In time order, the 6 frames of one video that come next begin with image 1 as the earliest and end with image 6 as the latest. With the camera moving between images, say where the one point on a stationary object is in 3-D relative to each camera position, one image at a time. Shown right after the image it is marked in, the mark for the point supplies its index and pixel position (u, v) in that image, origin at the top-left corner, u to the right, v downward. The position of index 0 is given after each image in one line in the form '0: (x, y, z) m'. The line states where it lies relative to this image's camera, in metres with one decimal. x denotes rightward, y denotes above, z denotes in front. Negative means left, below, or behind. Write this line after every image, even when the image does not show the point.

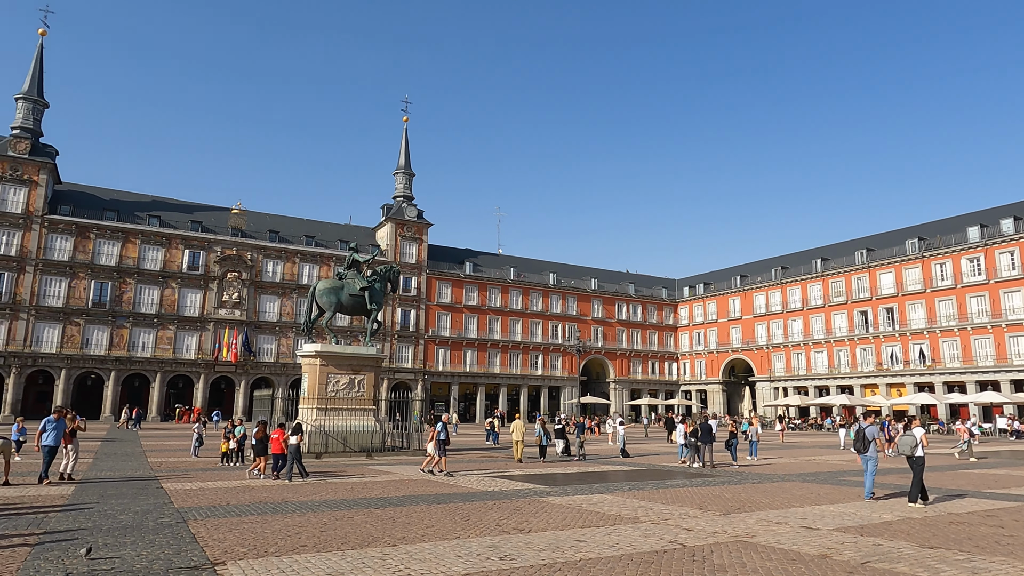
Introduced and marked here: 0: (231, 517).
0: (-3.0, -2.5, +7.3) m
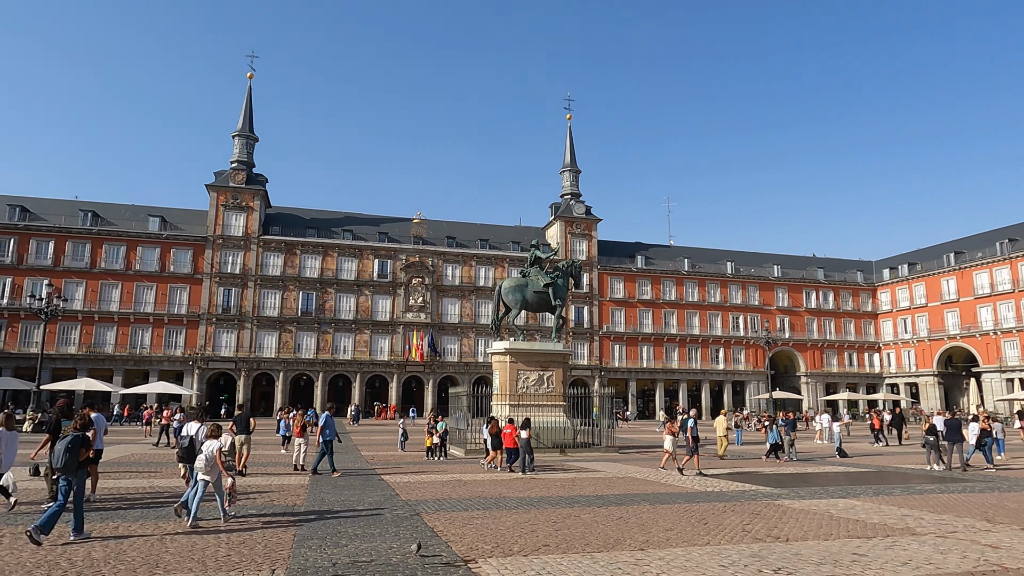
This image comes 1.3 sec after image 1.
0: (-0.5, -2.5, +7.3) m
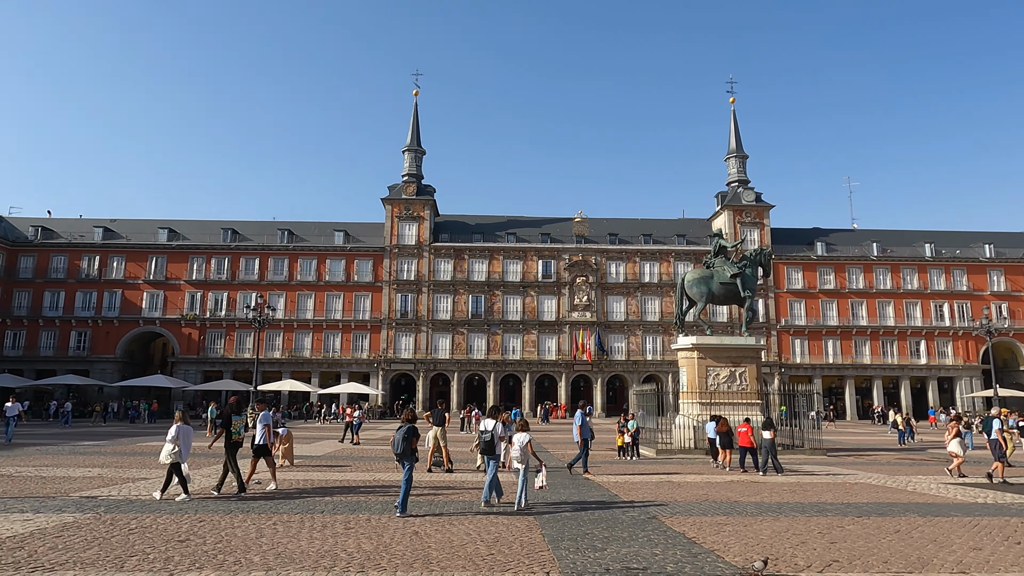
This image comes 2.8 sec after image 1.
0: (+1.9, -2.3, +6.7) m
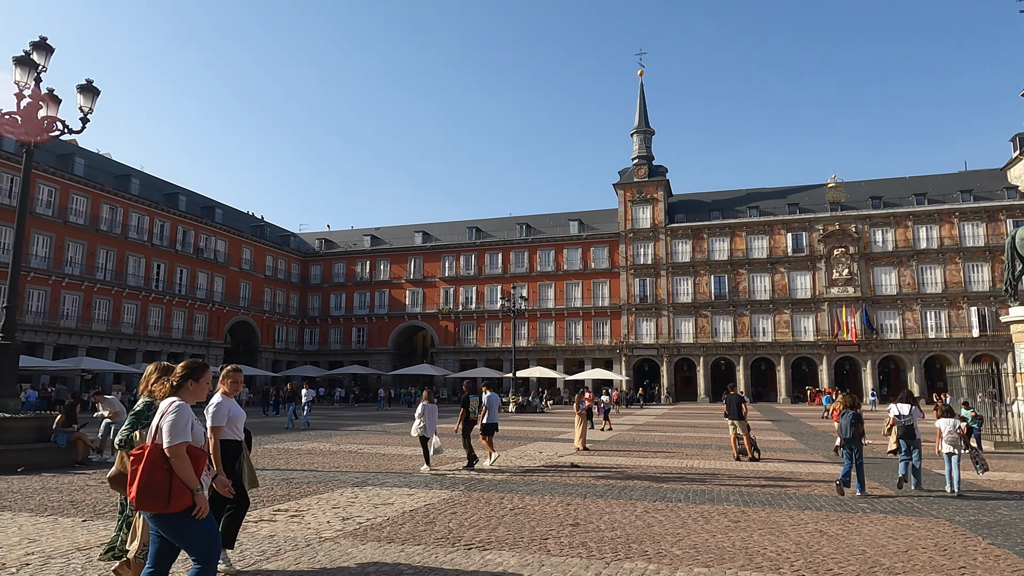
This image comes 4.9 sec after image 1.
0: (+5.3, -1.9, +5.0) m
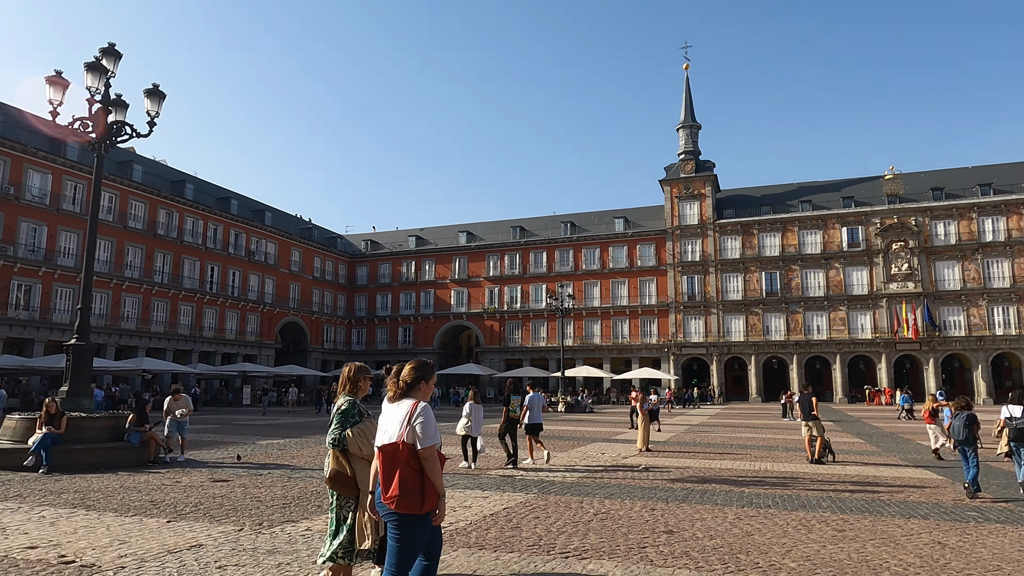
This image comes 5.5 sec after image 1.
0: (+5.9, -1.8, +4.5) m
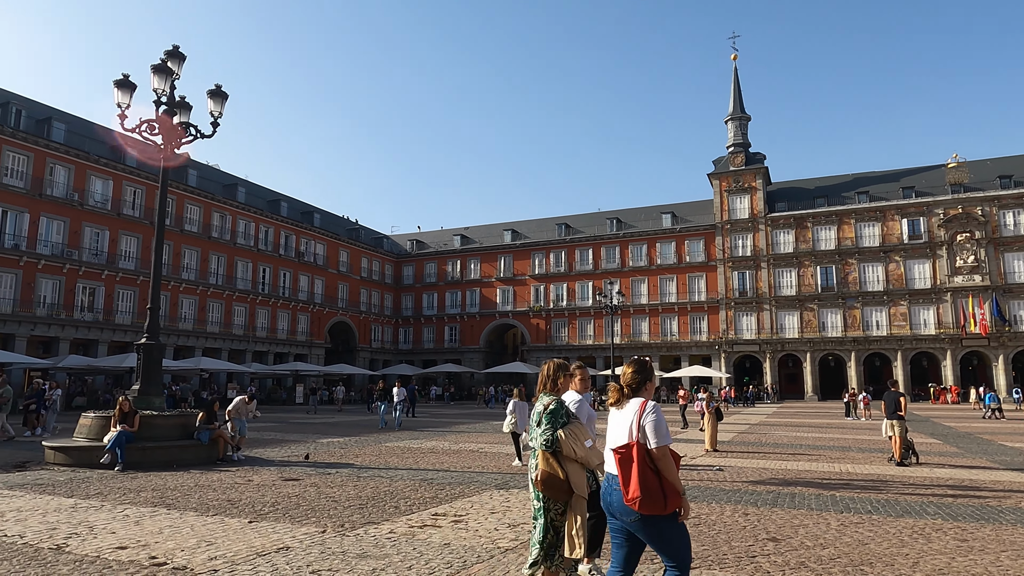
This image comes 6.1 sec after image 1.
0: (+6.5, -1.7, +3.8) m
